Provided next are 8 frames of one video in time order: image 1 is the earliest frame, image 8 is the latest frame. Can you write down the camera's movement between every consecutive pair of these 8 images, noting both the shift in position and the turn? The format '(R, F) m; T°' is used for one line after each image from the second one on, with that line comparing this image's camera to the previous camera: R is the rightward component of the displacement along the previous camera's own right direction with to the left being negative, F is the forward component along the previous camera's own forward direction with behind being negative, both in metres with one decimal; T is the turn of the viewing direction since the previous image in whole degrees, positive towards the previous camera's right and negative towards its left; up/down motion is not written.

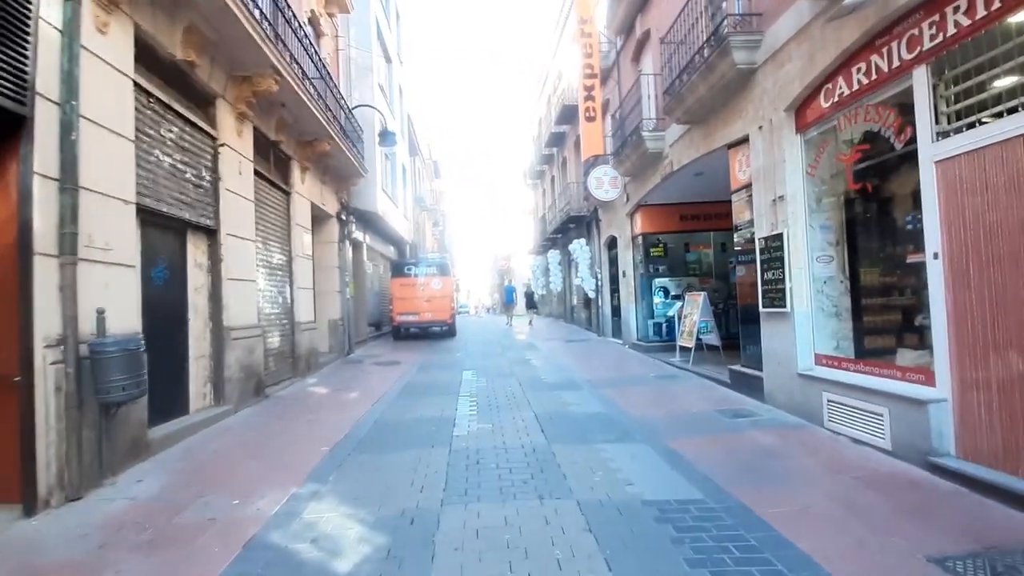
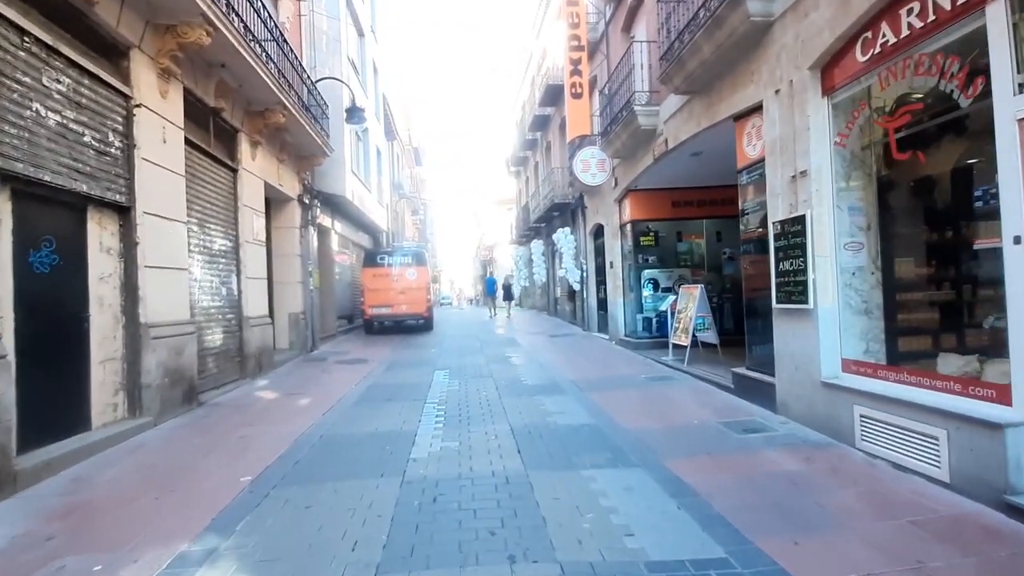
(+0.2, +1.3) m; +2°
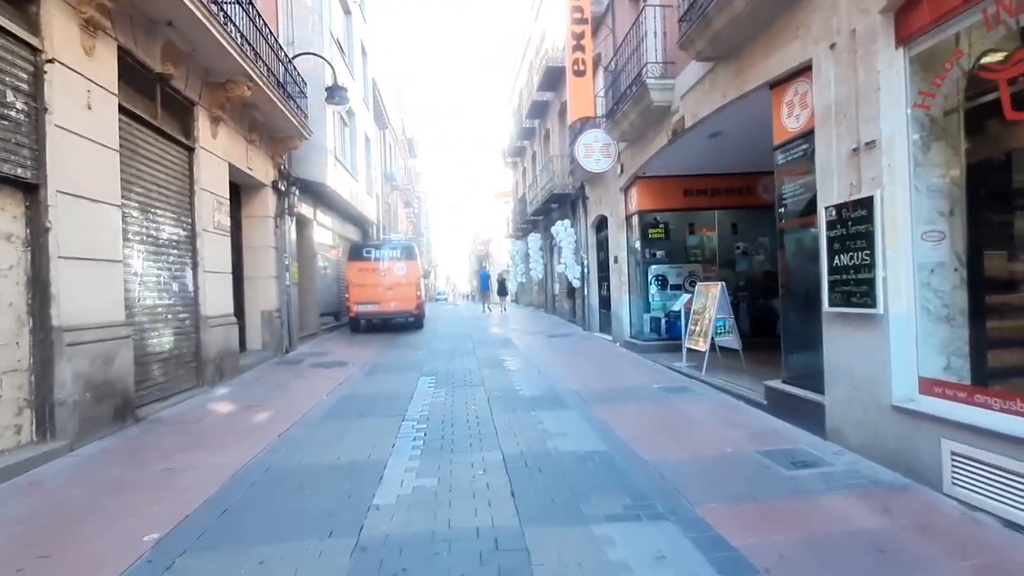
(0.0, +1.4) m; 0°
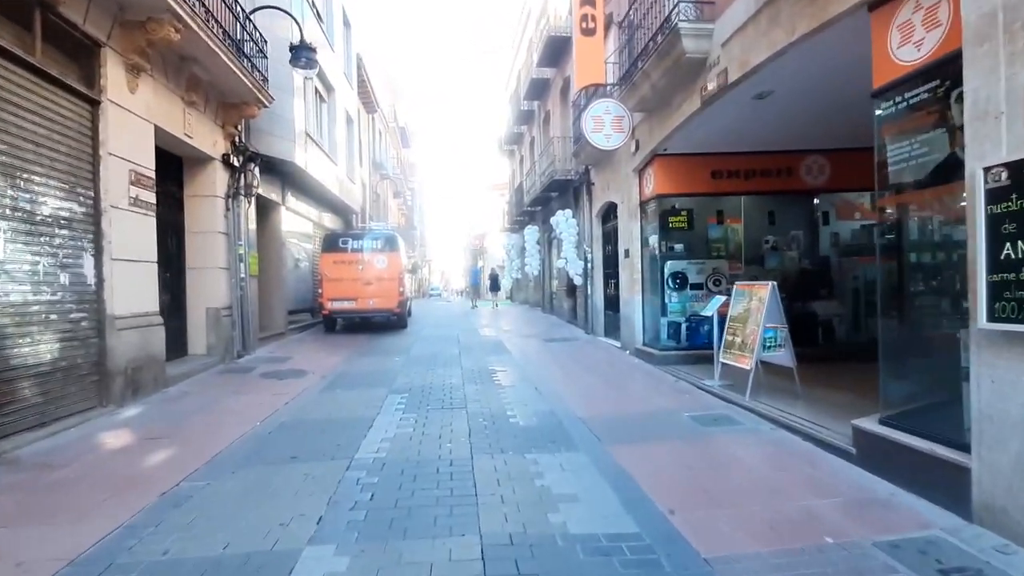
(+0.1, +2.1) m; 0°
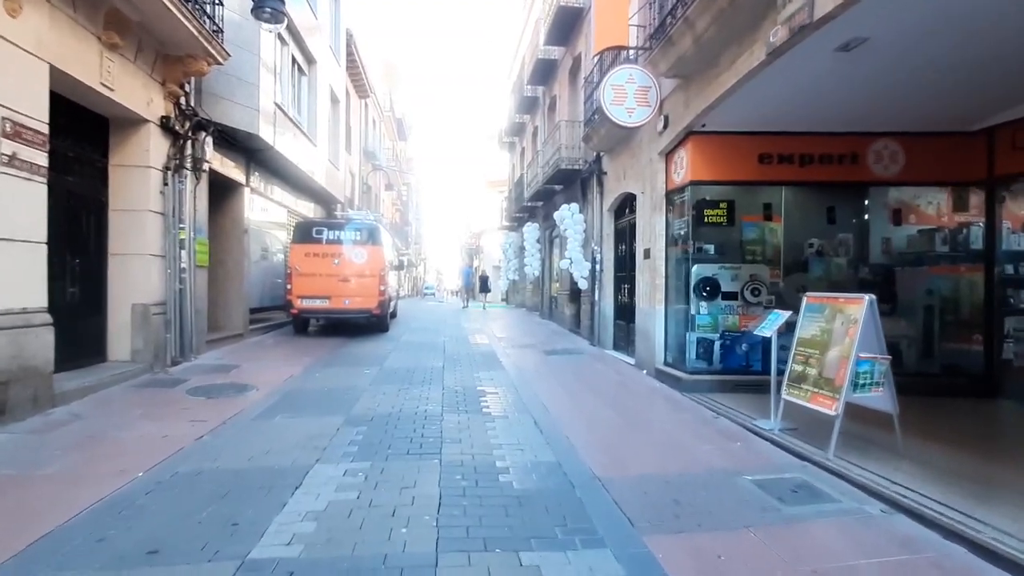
(0.0, +2.1) m; 0°
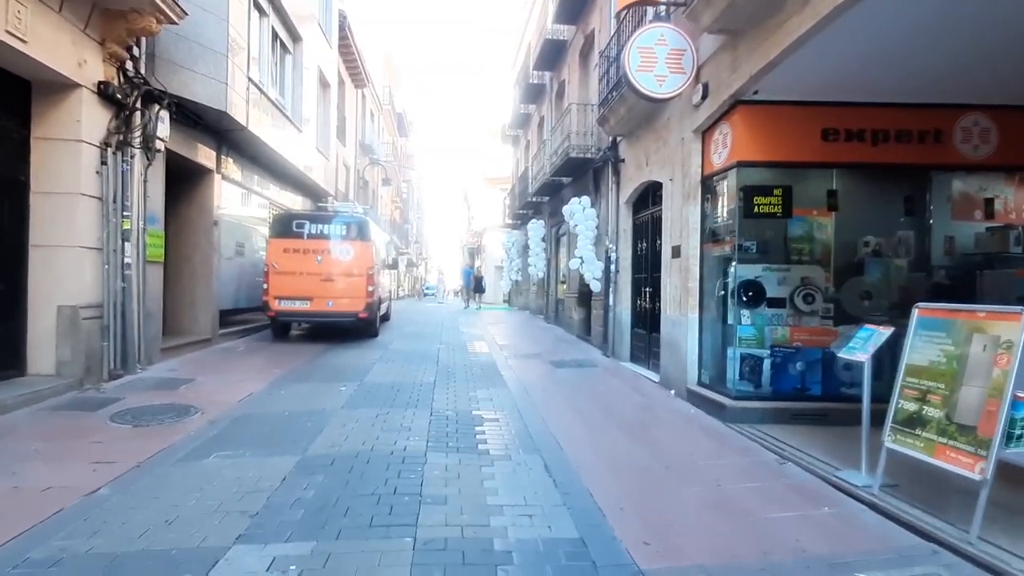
(0.0, +1.6) m; 0°
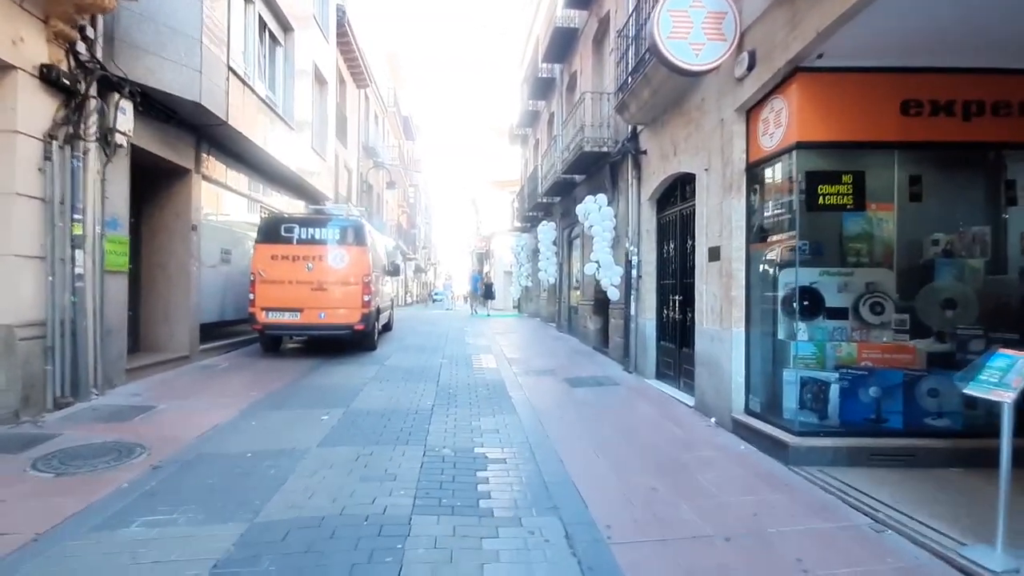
(0.0, +1.3) m; -1°
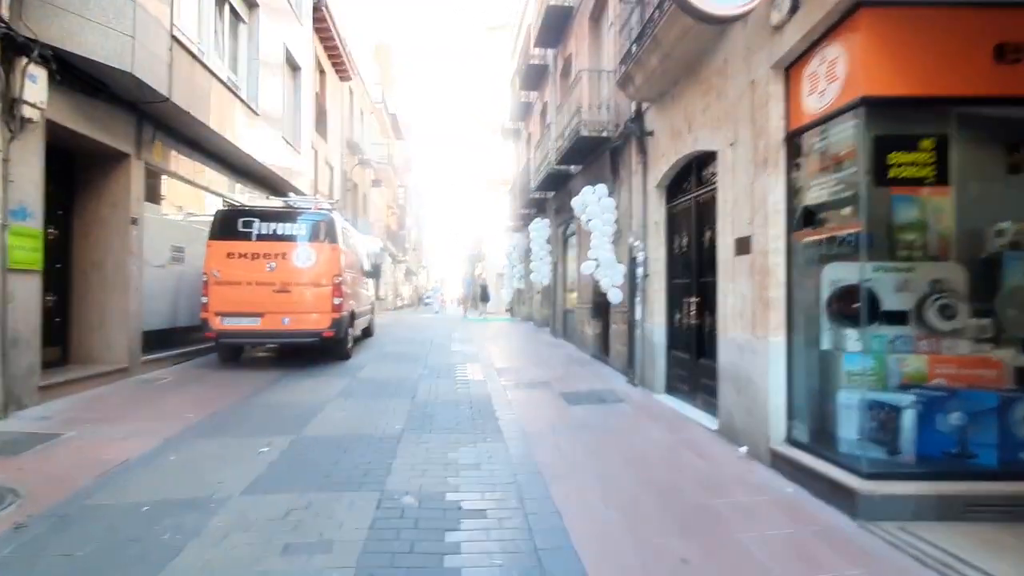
(+0.1, +1.4) m; +1°
